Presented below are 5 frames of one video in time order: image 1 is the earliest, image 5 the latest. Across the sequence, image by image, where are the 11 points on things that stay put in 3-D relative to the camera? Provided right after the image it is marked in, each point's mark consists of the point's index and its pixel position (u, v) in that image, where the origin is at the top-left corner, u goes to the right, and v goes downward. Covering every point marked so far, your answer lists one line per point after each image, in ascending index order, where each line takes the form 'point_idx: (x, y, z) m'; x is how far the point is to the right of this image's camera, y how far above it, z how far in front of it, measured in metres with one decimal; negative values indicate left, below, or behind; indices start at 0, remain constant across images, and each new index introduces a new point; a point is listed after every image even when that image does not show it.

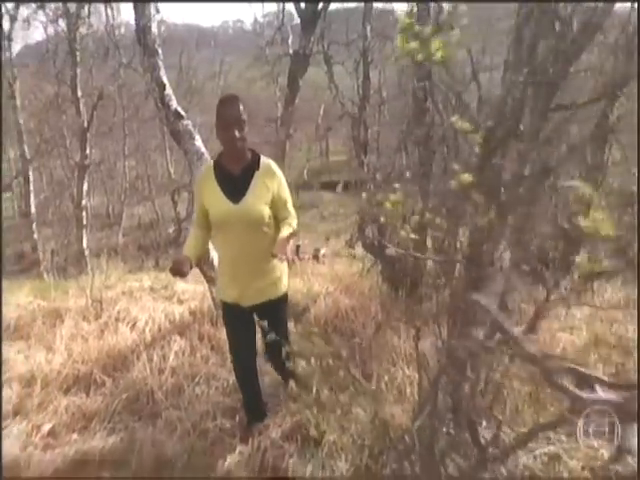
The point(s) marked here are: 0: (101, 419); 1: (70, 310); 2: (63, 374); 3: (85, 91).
0: (-1.4, -1.2, +2.7) m
1: (-2.5, -0.7, +4.1) m
2: (-1.9, -1.0, +3.0) m
3: (-4.4, +2.8, +7.8) m
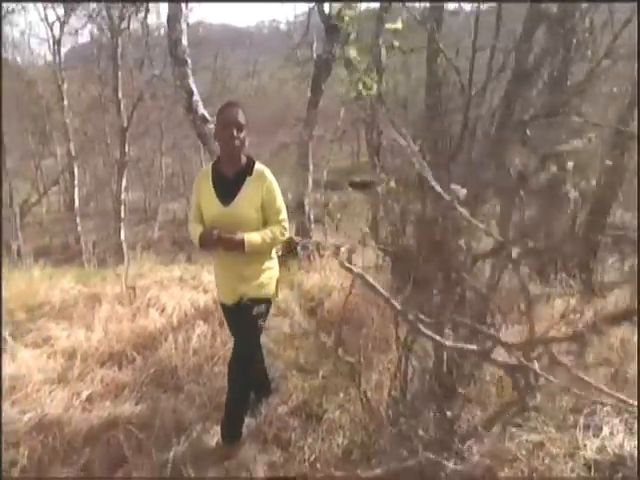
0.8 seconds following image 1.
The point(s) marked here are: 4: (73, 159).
0: (-1.4, -1.1, +3.0) m
1: (-2.3, -0.6, +4.5) m
2: (-1.8, -0.9, +3.4) m
3: (-3.9, +3.0, +8.3) m
4: (-3.7, +1.2, +6.1) m
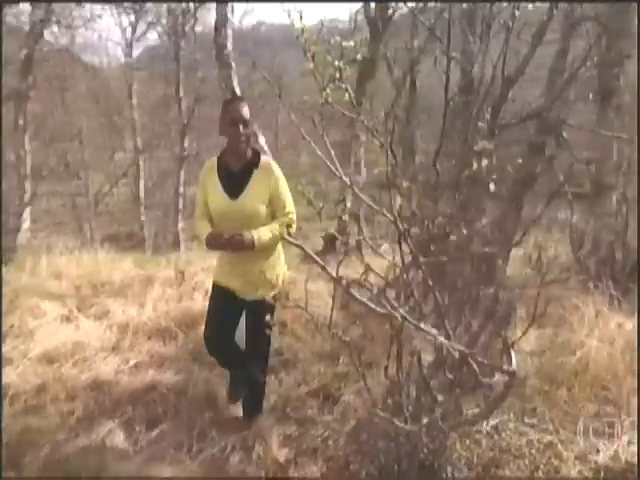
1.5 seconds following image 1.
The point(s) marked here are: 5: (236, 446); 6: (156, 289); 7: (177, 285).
0: (-1.2, -1.0, +3.4) m
1: (-1.9, -0.5, +4.9) m
2: (-1.6, -0.8, +3.8) m
3: (-2.9, +3.2, +8.9) m
4: (-3.0, +1.4, +6.7) m
5: (-0.5, -1.2, +2.4) m
6: (-1.8, -0.5, +4.6) m
7: (-1.7, -0.5, +4.7) m
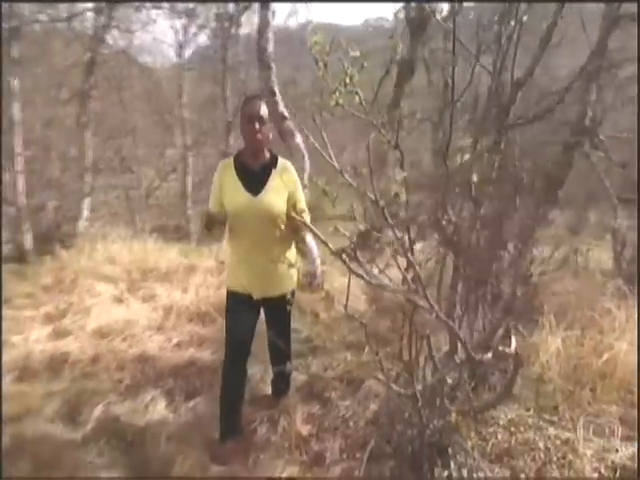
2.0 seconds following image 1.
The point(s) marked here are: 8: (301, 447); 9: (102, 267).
0: (-1.0, -0.9, +3.6) m
1: (-1.5, -0.3, +5.3) m
2: (-1.3, -0.7, +4.1) m
3: (-2.0, +3.3, +9.3) m
4: (-2.3, +1.6, +7.1) m
5: (-0.3, -1.1, +2.6) m
6: (-1.5, -0.4, +4.9) m
7: (-1.3, -0.4, +5.1) m
8: (-0.1, -1.2, +2.4) m
9: (-2.5, -0.3, +4.7) m
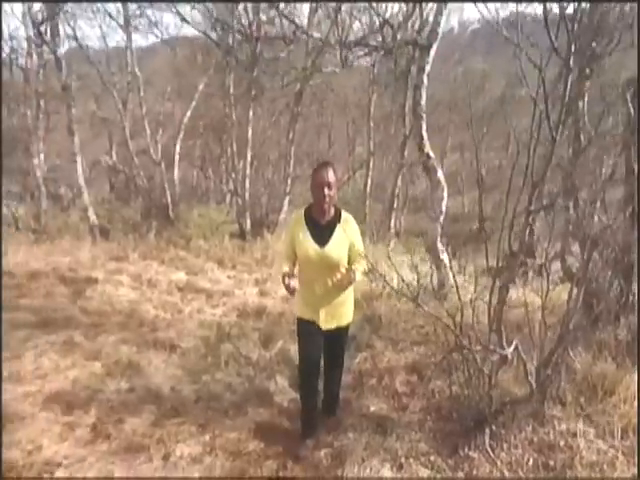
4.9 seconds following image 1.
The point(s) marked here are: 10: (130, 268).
0: (+0.4, -1.0, +5.0) m
1: (+0.7, -0.4, +6.7) m
2: (+0.3, -0.7, +5.5) m
3: (+2.4, +3.3, +10.4) m
4: (+0.9, +1.6, +8.6) m
5: (+0.5, -1.2, +3.8) m
6: (+0.6, -0.5, +6.4) m
7: (+0.8, -0.5, +6.4) m
8: (+0.7, -1.4, +3.6) m
9: (-0.4, -0.2, +6.5) m
10: (-2.7, -0.4, +5.8) m
